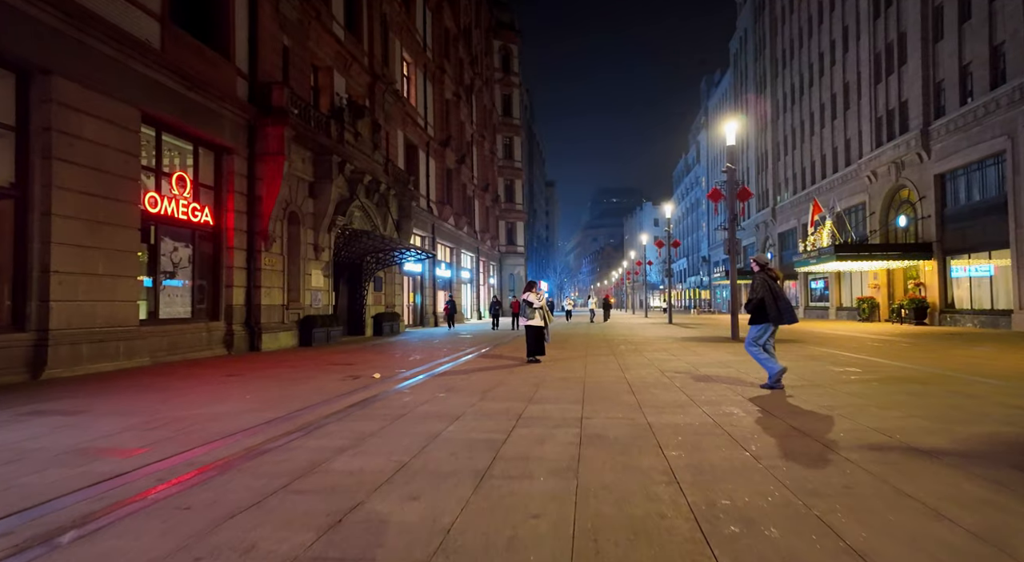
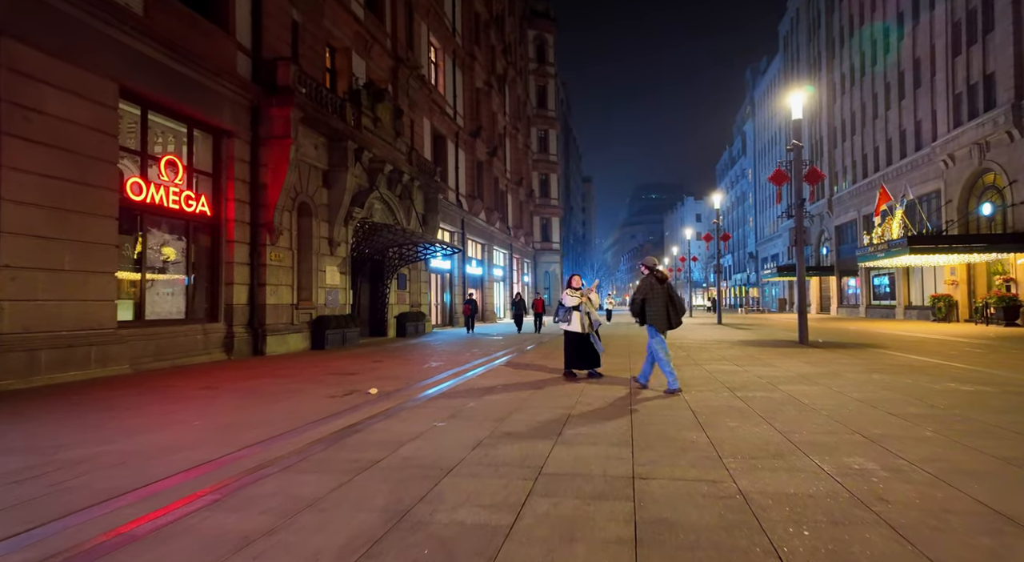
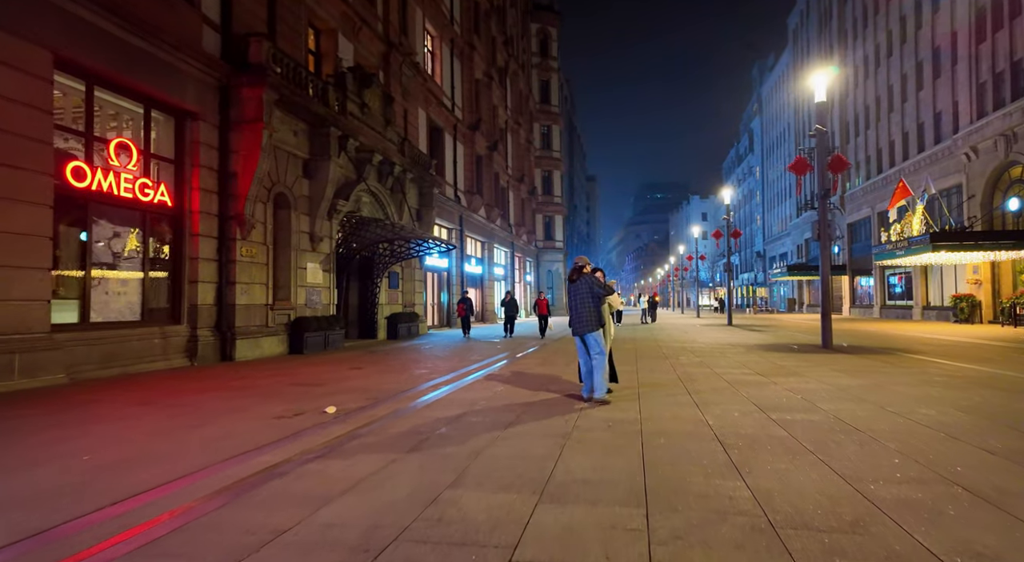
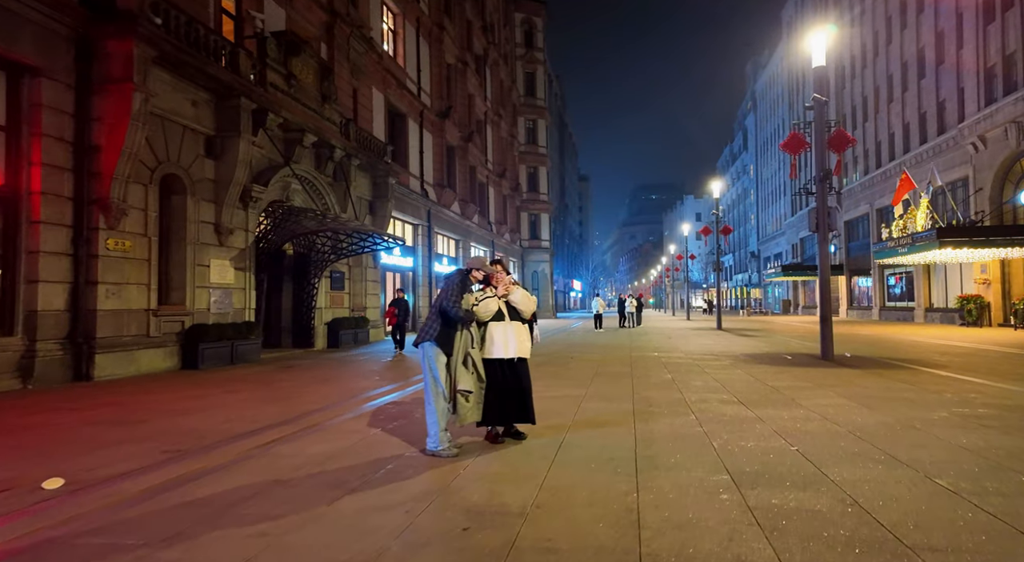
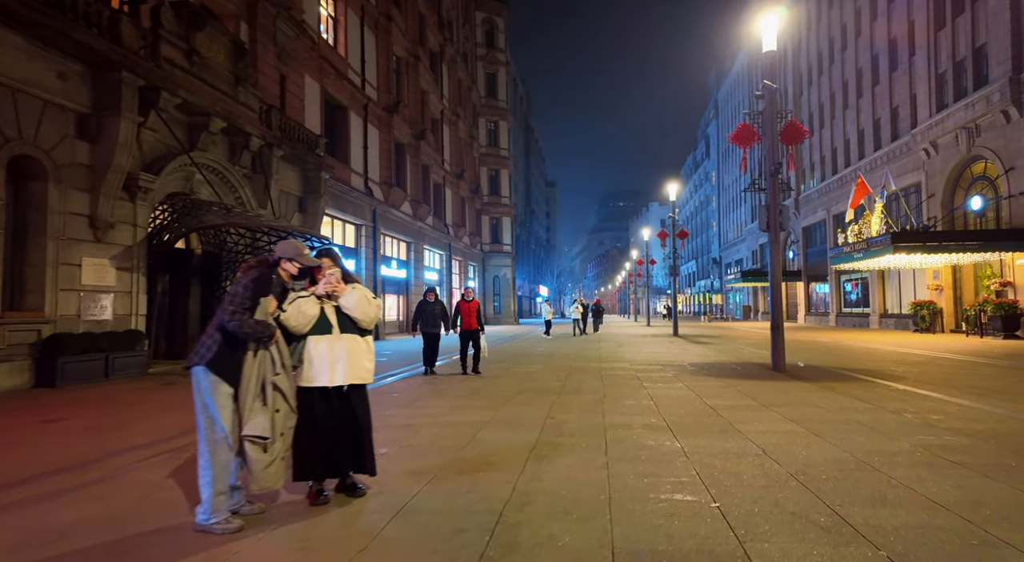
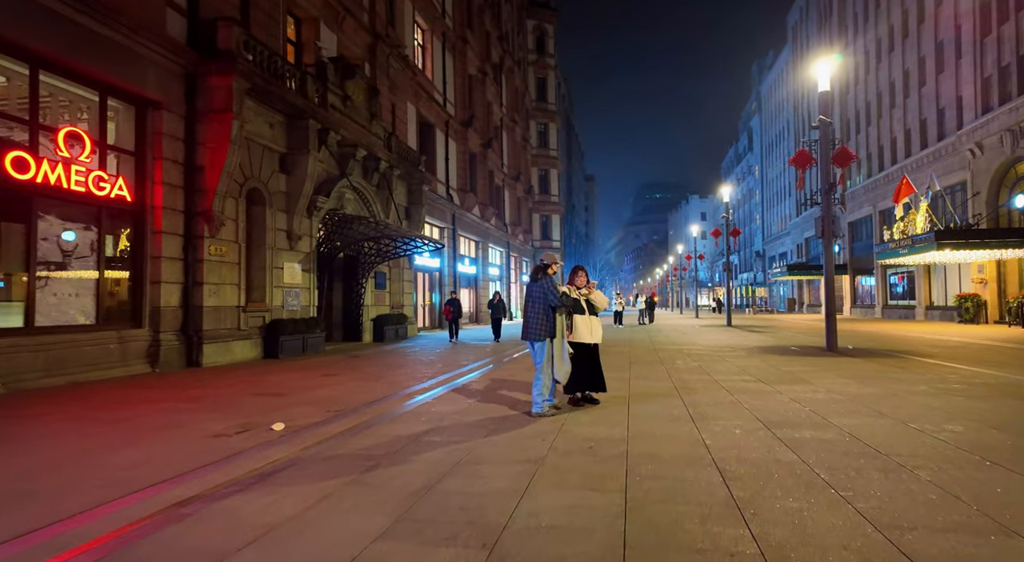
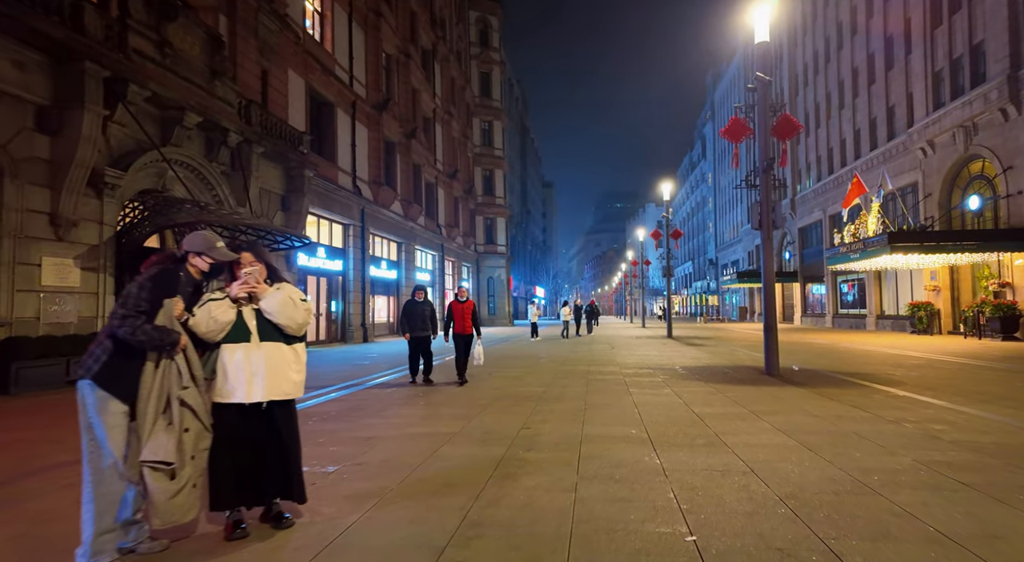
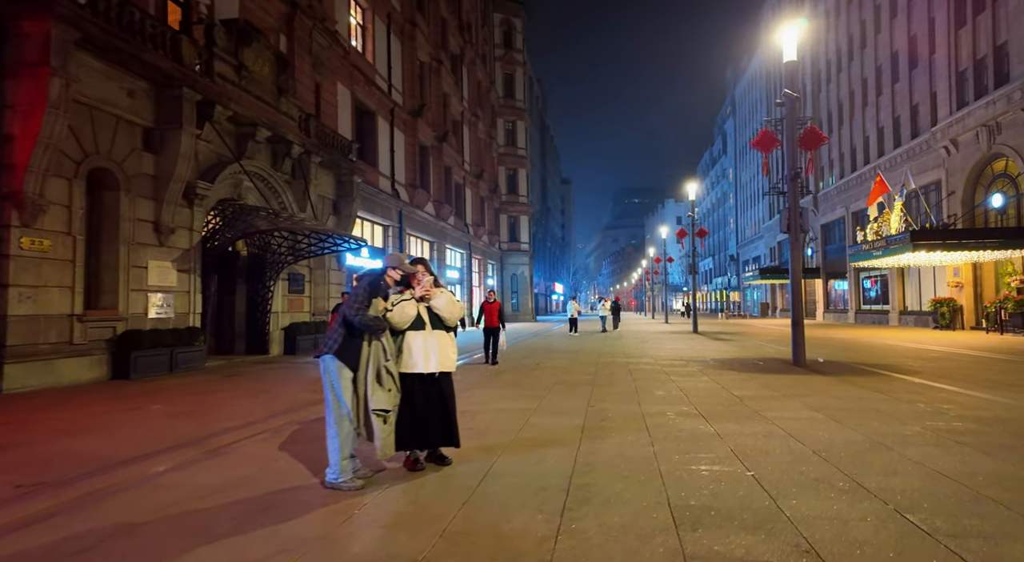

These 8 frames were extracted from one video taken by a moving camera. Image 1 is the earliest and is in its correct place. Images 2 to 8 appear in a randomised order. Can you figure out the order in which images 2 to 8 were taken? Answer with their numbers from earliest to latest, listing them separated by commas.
2, 3, 6, 4, 8, 5, 7
